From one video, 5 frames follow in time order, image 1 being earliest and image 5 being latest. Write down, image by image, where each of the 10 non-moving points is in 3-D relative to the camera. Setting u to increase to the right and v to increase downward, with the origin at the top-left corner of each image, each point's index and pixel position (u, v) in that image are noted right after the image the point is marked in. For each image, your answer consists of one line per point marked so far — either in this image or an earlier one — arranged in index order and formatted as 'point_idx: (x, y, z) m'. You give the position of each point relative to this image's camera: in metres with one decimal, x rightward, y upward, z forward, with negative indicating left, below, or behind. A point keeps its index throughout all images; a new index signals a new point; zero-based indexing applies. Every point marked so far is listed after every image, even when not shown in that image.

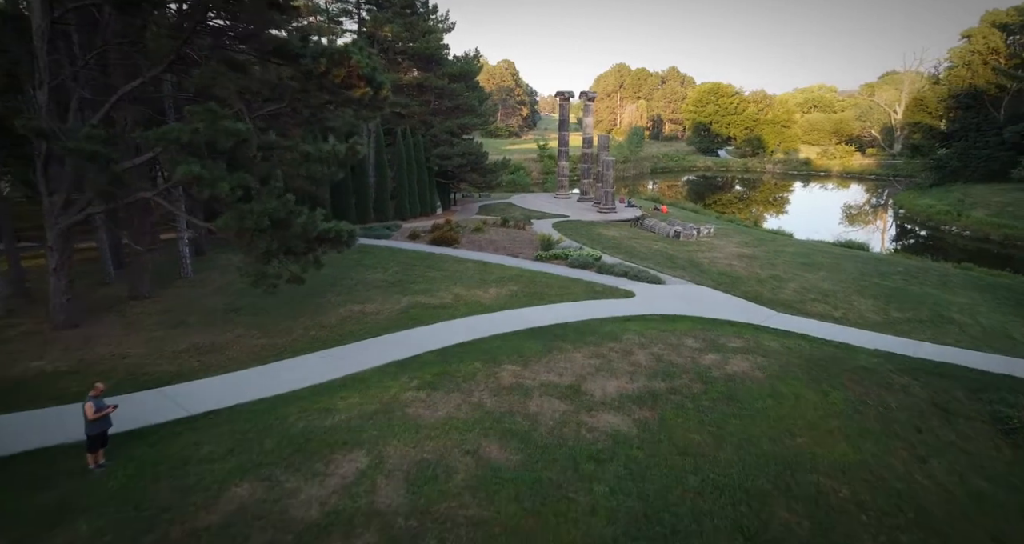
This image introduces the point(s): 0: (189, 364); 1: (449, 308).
0: (-6.3, -1.8, +10.5) m
1: (-1.7, -1.0, +14.9) m
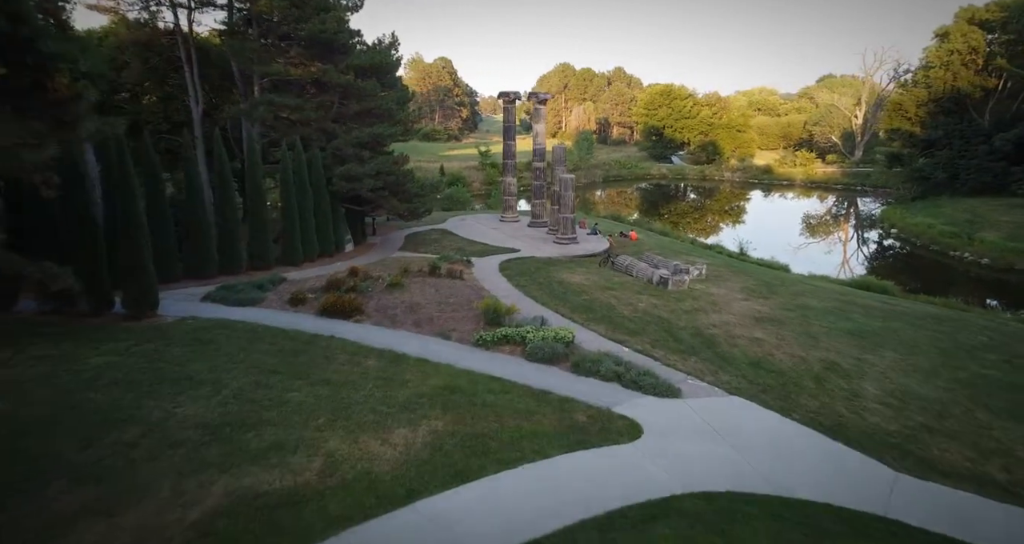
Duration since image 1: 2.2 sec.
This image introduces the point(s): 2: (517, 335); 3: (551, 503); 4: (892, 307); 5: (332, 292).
0: (-7.0, -4.2, +2.8) m
1: (-2.9, -3.3, +7.6) m
2: (+0.1, -1.6, +13.7) m
3: (+0.6, -3.3, +7.8) m
4: (+12.9, -1.1, +18.4) m
5: (-5.5, -0.6, +16.6) m
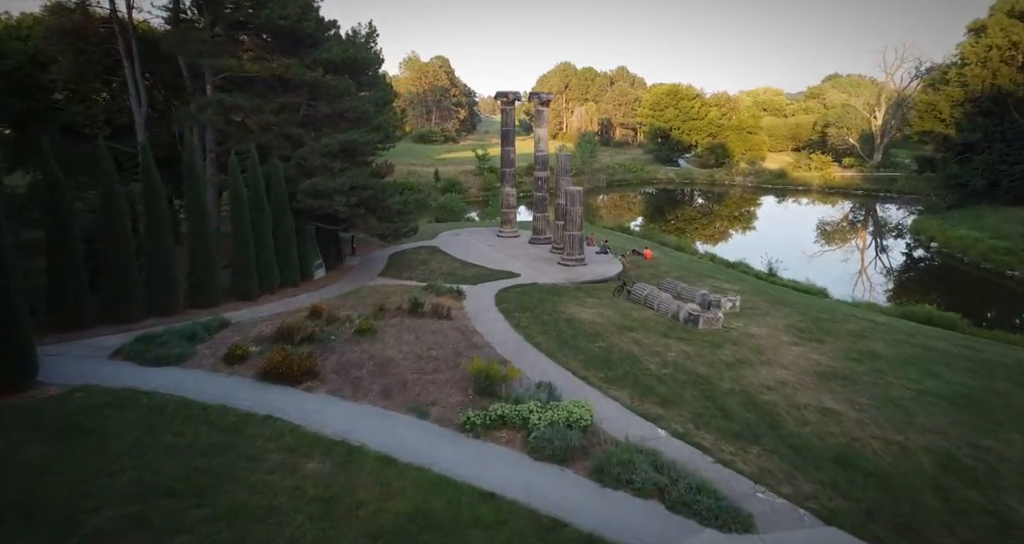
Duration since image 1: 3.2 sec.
0: (-7.0, -5.3, -0.7) m
1: (-2.9, -4.4, +4.1) m
2: (+0.1, -2.7, +10.2) m
3: (+0.5, -4.4, +4.3) m
4: (+12.8, -2.2, +14.9) m
5: (-5.6, -1.7, +13.1) m
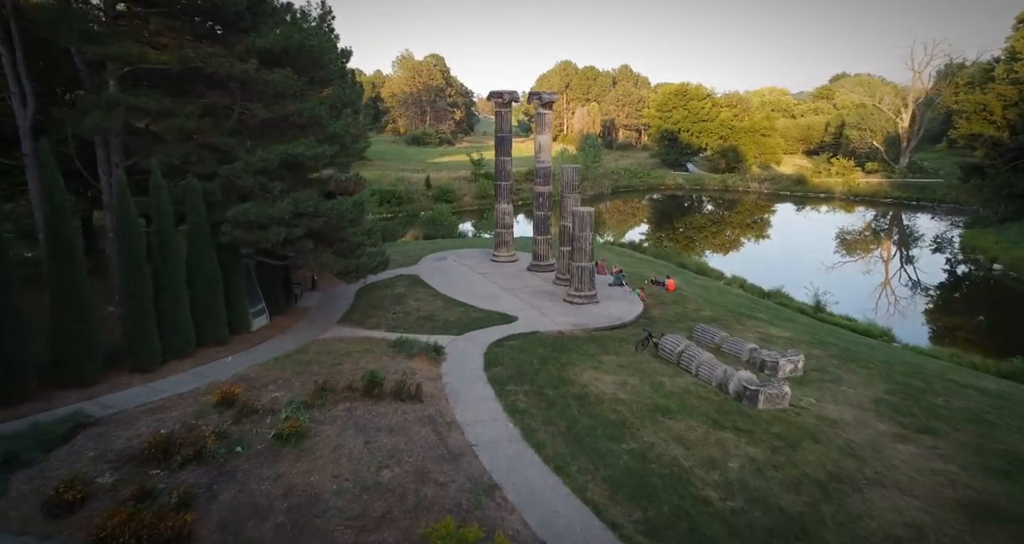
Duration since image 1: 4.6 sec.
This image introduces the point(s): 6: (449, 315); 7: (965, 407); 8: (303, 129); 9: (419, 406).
0: (-7.1, -6.7, -5.3) m
1: (-3.0, -5.8, -0.4) m
2: (0.0, -4.1, +5.7) m
3: (+0.4, -5.8, -0.2) m
4: (+12.7, -3.6, +10.4) m
5: (-5.7, -3.1, +8.6) m
6: (-2.2, -1.3, +18.2) m
7: (+10.5, -3.1, +12.5) m
8: (-6.2, +4.4, +16.1) m
9: (-2.0, -2.7, +11.7) m
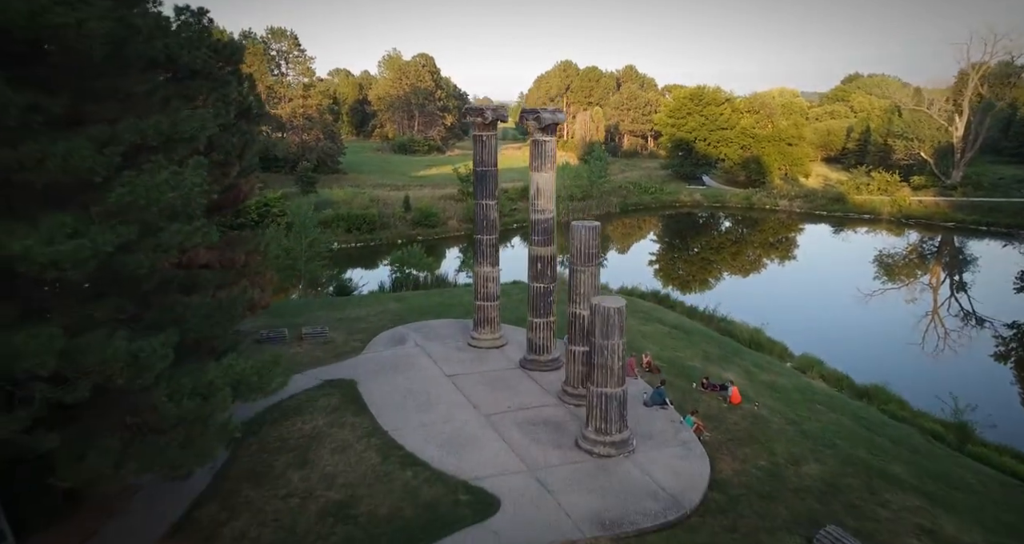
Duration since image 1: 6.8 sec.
0: (-7.4, -9.5, -13.1) m
1: (-3.4, -8.7, -8.3) m
2: (-0.4, -7.0, -2.1) m
3: (+0.1, -8.7, -8.0) m
4: (+12.3, -6.4, +2.6) m
5: (-6.1, -6.0, +0.7) m
6: (-2.6, -4.2, +10.3) m
7: (+10.1, -5.9, +4.7) m
8: (-6.7, +1.5, +8.3) m
9: (-2.4, -5.6, +3.8) m
